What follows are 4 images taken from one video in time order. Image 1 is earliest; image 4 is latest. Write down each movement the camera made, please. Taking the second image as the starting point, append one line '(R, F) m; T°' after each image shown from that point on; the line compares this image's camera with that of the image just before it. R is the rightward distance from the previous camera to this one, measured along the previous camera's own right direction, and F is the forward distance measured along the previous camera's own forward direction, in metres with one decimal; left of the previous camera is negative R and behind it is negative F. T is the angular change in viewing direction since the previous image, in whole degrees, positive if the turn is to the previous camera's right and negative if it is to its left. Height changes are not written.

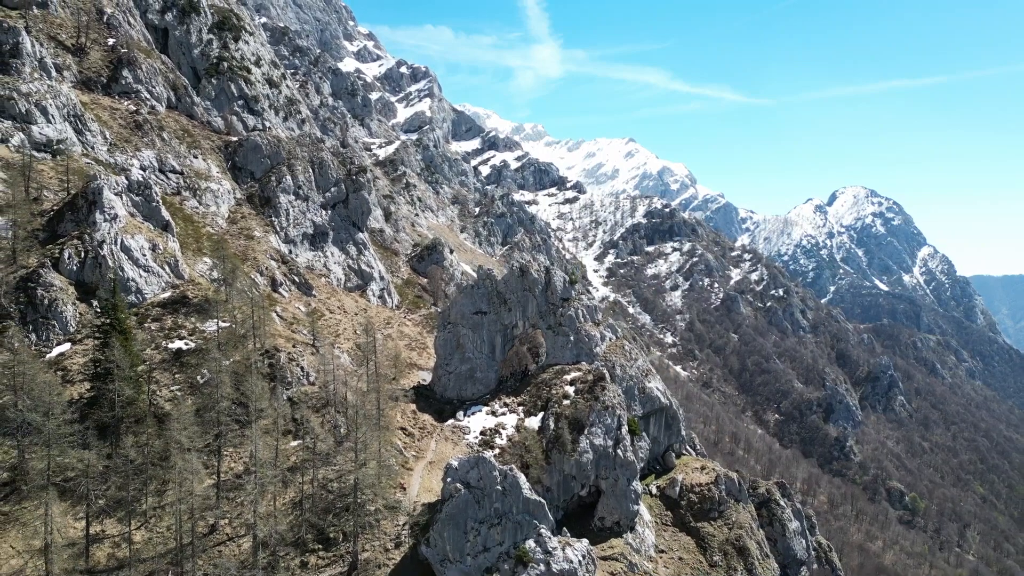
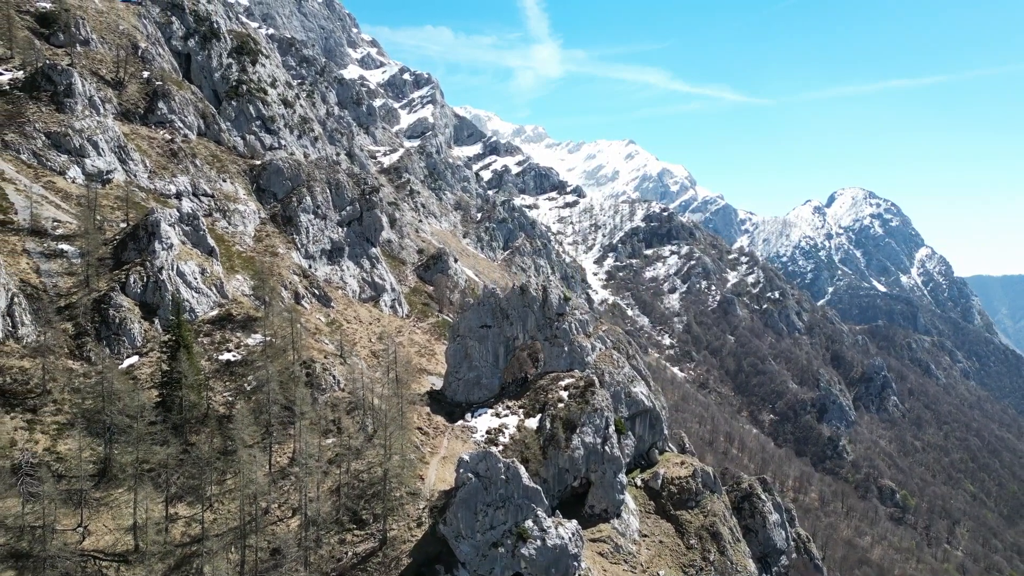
(0.0, -8.5) m; 0°
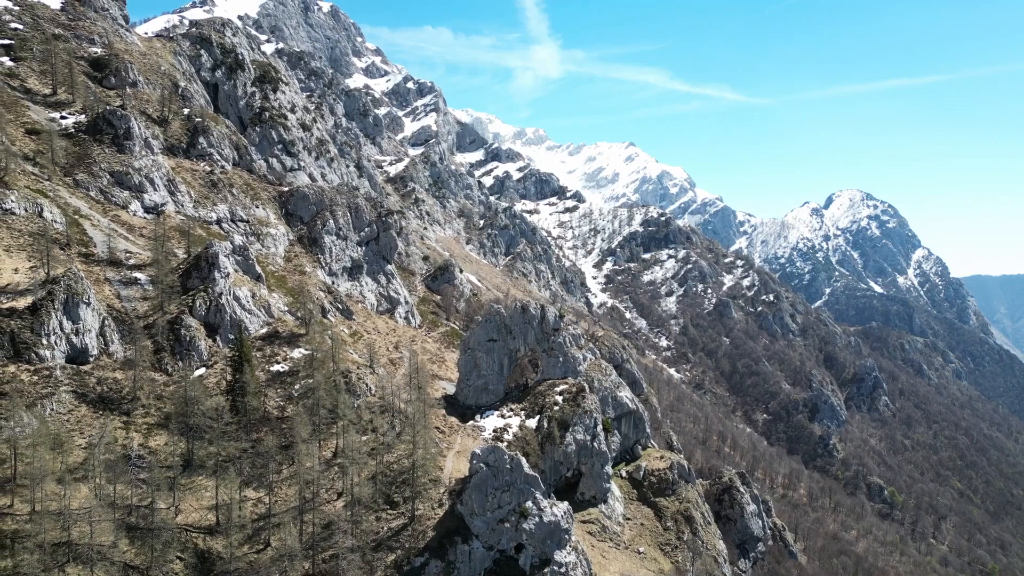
(-0.2, -11.8) m; 0°
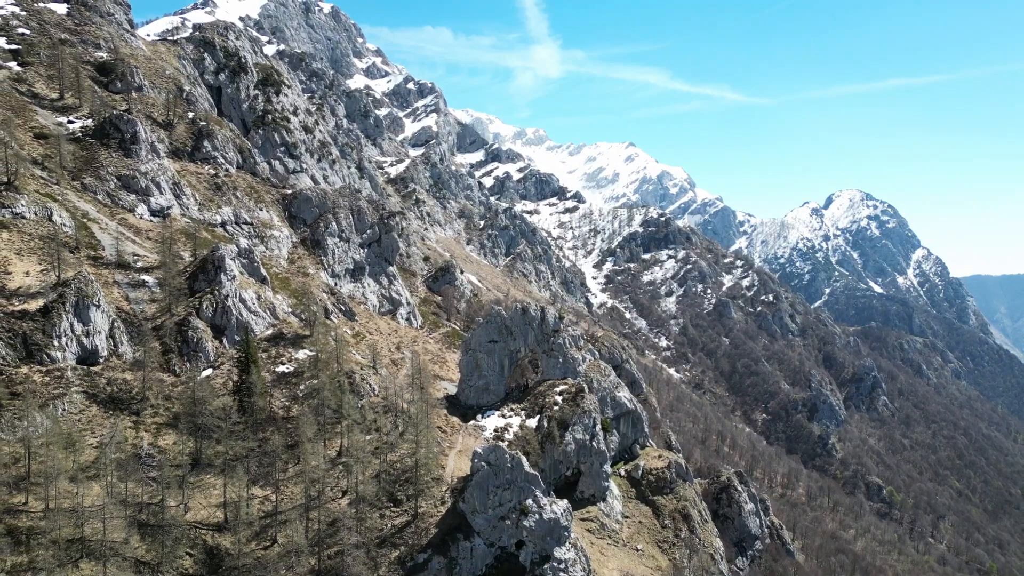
(0.0, -1.5) m; 0°
